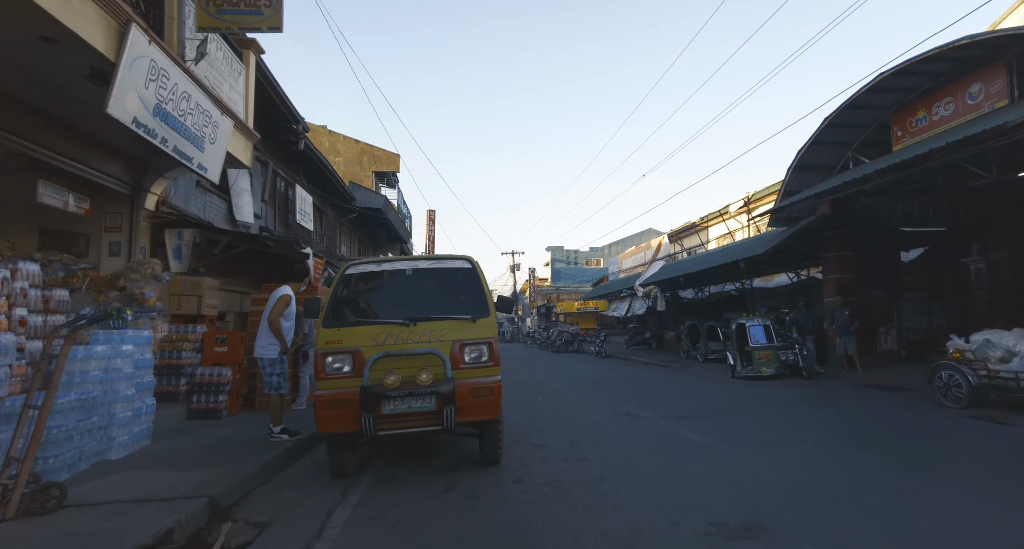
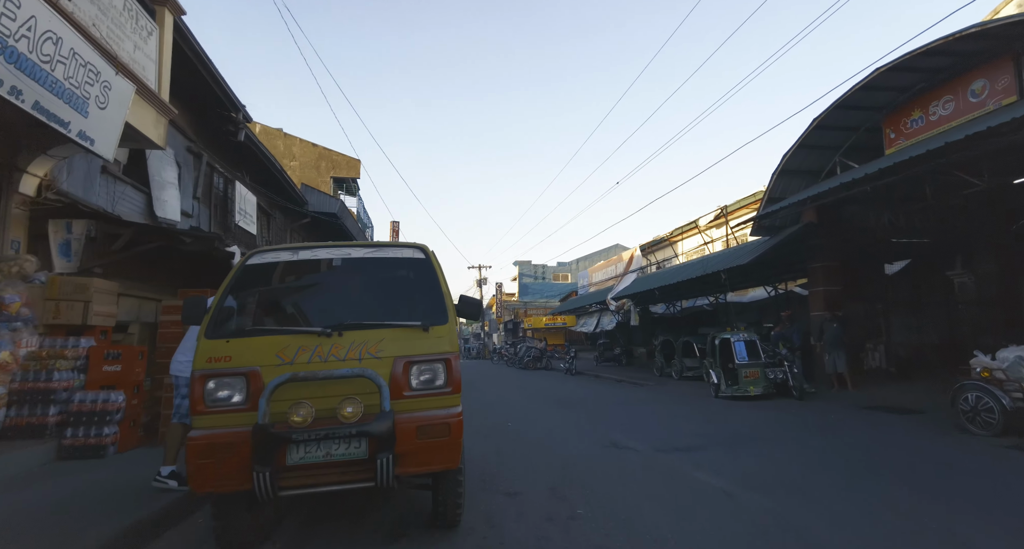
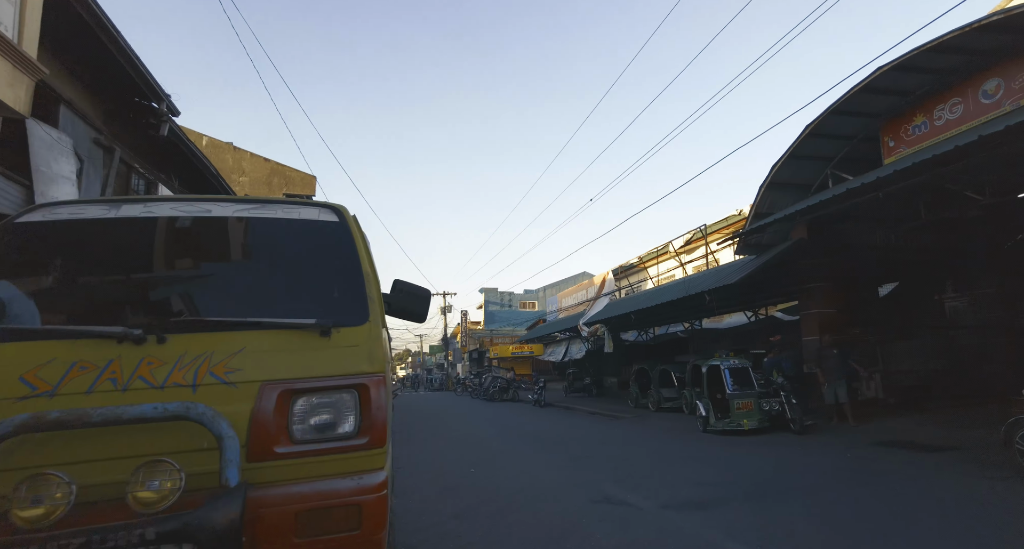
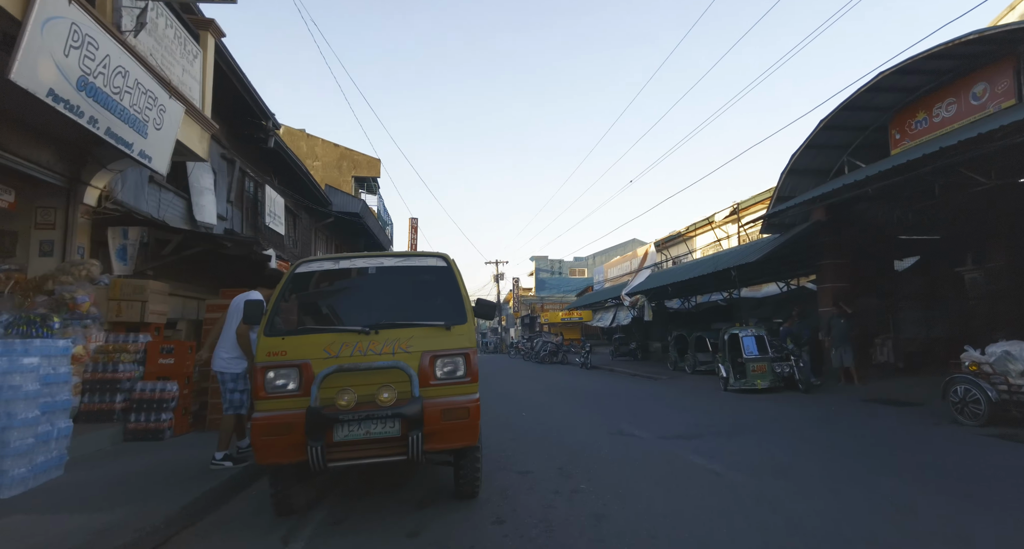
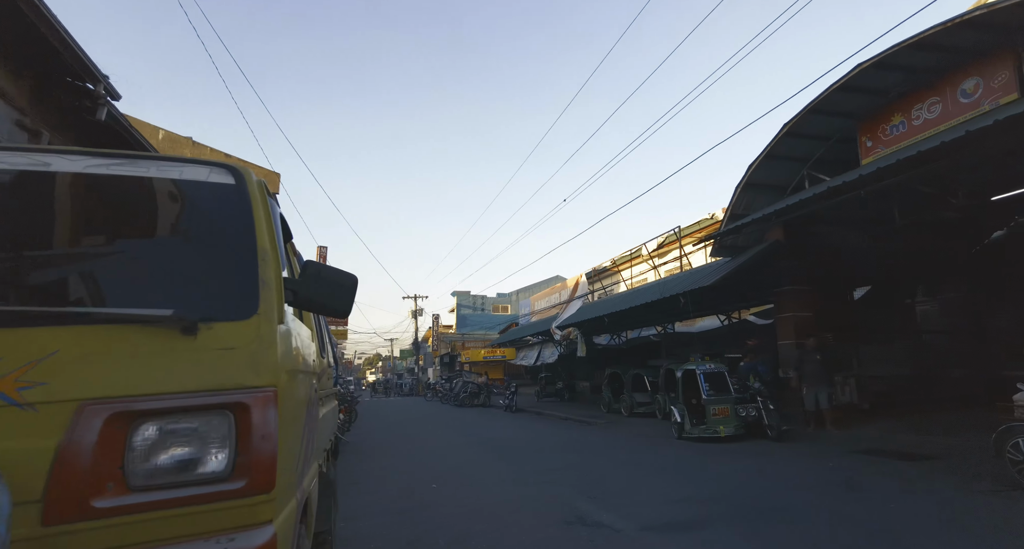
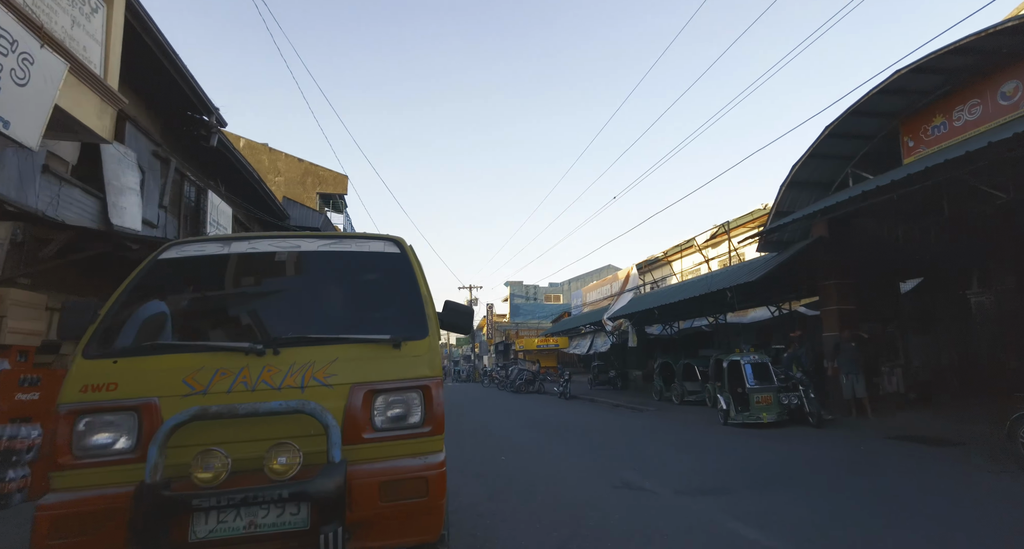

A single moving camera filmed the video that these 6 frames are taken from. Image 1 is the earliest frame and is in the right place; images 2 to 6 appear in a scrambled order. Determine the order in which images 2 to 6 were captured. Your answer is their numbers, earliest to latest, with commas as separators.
4, 2, 6, 3, 5
